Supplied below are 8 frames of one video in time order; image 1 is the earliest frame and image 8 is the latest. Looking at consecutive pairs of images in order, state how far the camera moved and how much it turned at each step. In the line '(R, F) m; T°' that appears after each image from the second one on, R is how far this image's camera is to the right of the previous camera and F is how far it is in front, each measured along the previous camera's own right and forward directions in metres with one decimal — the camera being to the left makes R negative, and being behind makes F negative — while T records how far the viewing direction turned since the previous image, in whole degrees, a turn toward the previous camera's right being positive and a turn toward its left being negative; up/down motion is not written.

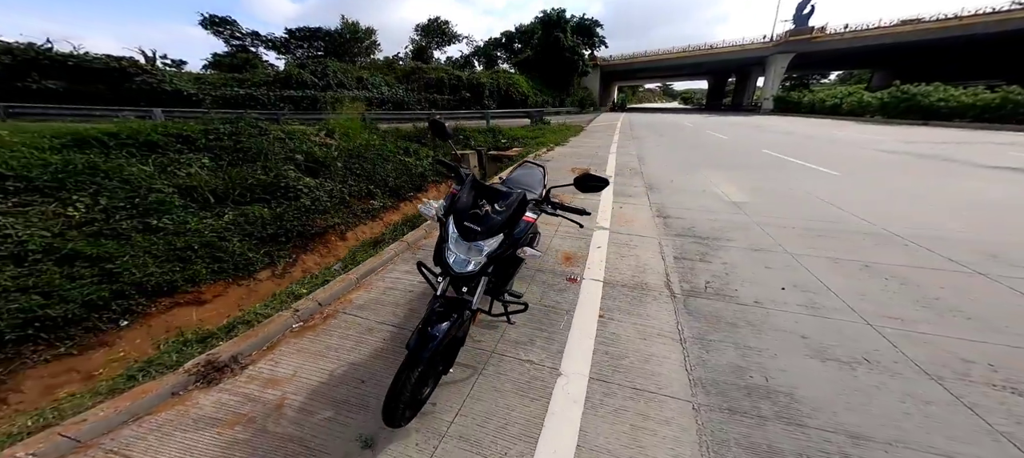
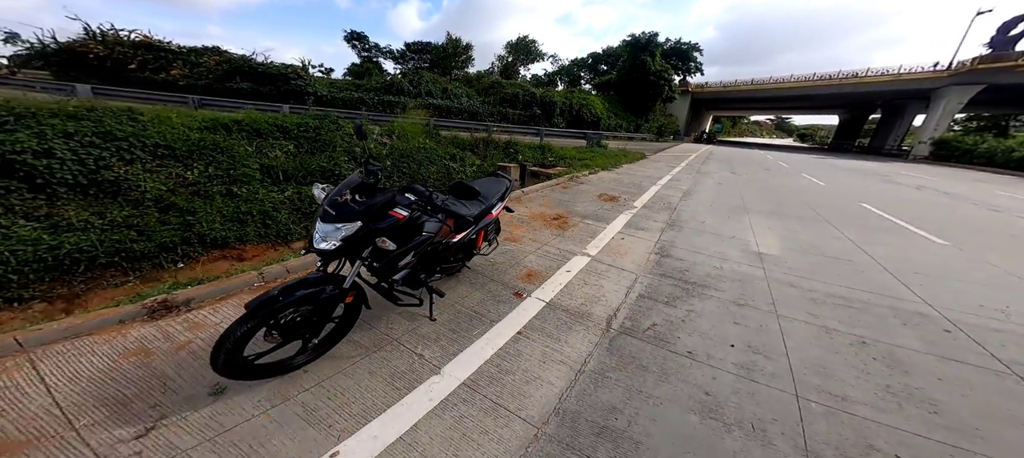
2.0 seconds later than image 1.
(+1.0, 0.0) m; -12°
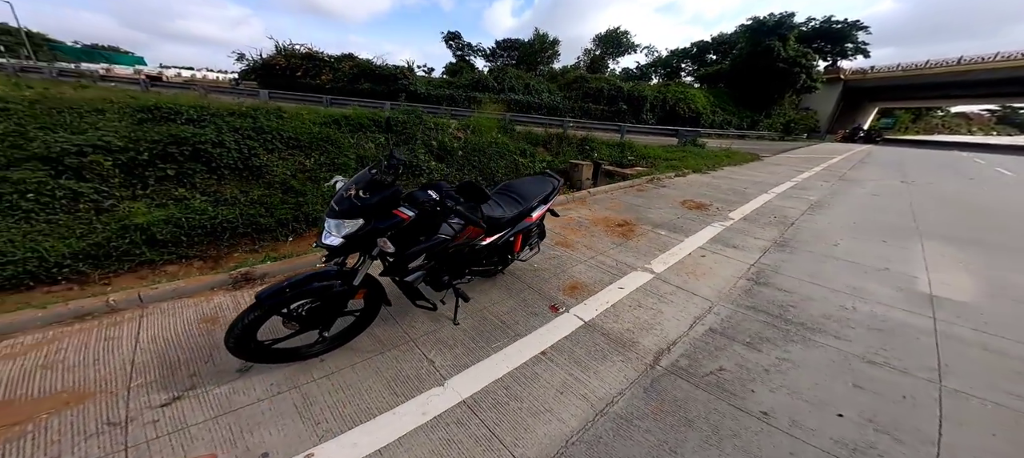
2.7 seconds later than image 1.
(+0.3, +0.3) m; -14°
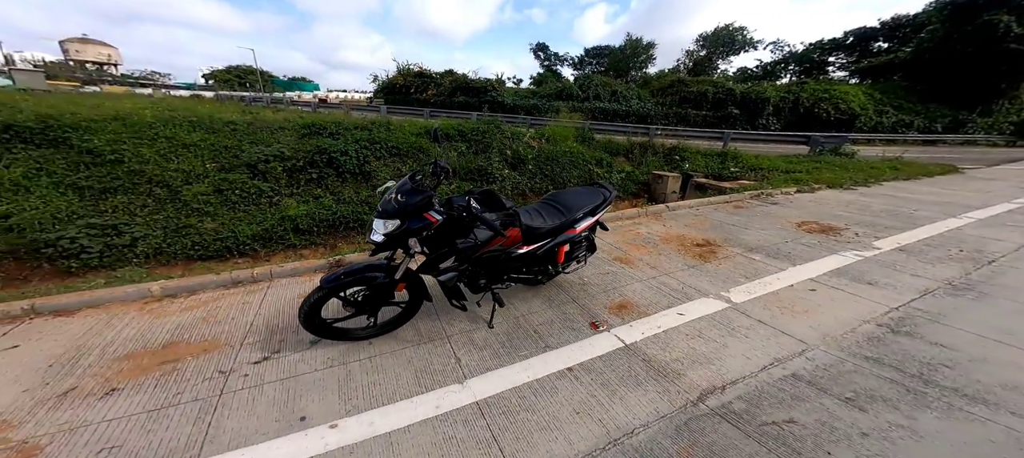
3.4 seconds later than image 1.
(+0.3, 0.0) m; -15°
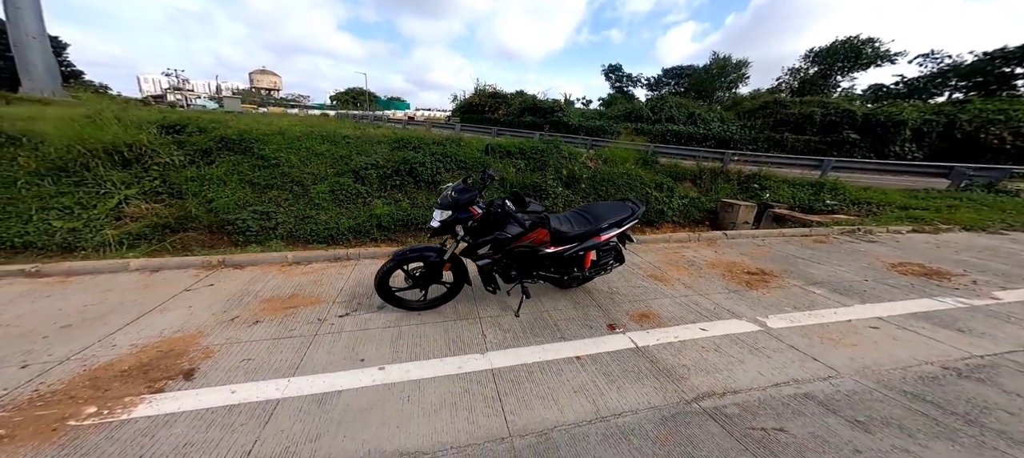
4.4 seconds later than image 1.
(+0.3, -0.4) m; -11°
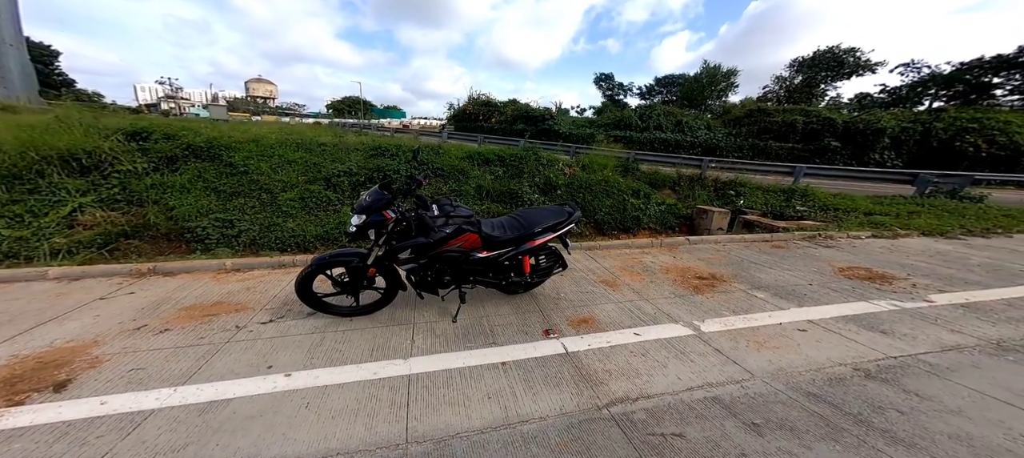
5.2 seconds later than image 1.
(+0.5, 0.0) m; +1°
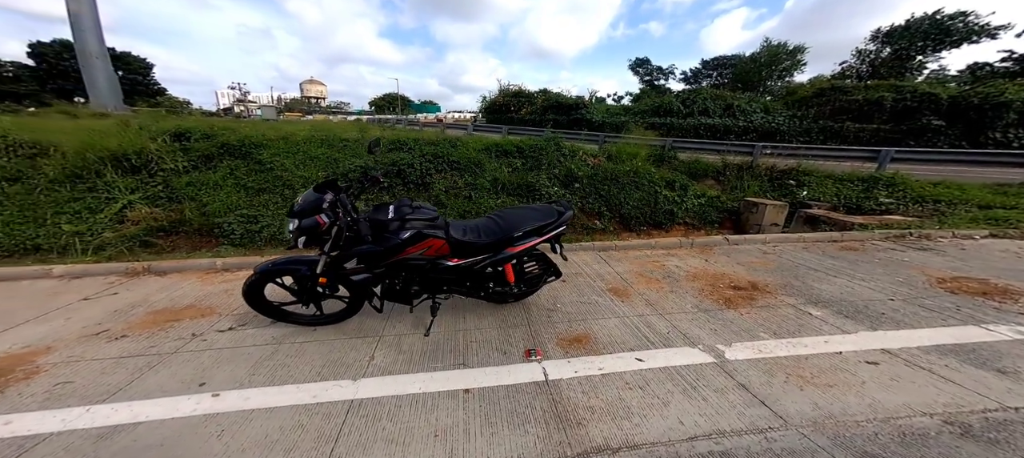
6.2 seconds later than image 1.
(+0.4, +0.4) m; -7°
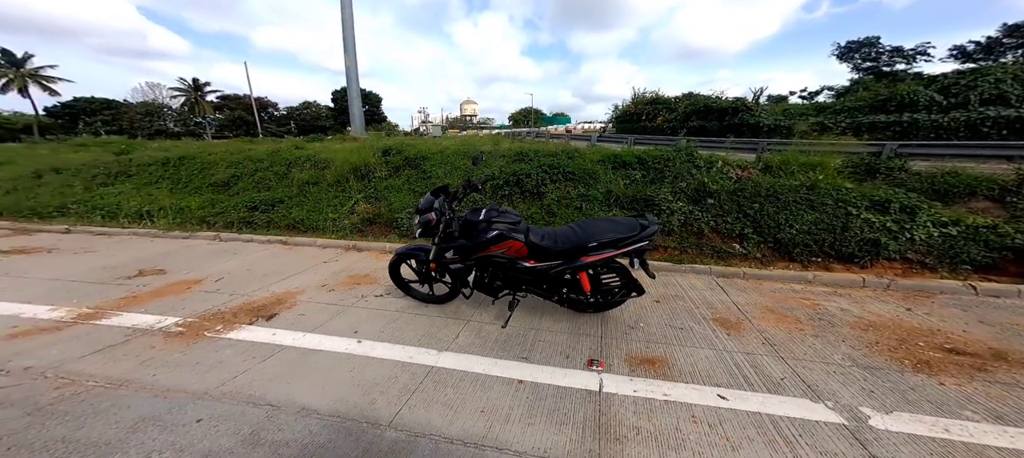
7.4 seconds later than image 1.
(+0.5, 0.0) m; -25°
